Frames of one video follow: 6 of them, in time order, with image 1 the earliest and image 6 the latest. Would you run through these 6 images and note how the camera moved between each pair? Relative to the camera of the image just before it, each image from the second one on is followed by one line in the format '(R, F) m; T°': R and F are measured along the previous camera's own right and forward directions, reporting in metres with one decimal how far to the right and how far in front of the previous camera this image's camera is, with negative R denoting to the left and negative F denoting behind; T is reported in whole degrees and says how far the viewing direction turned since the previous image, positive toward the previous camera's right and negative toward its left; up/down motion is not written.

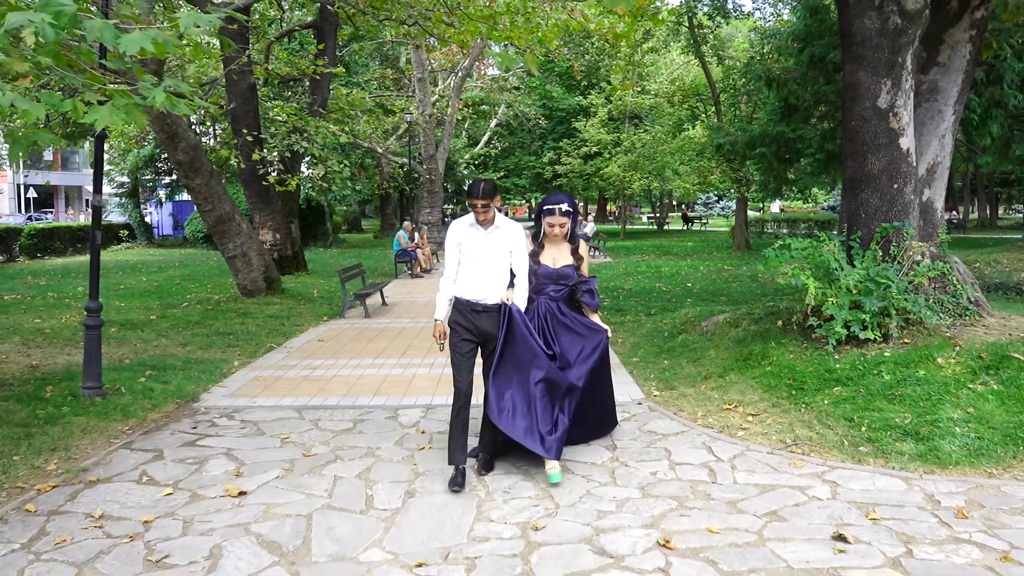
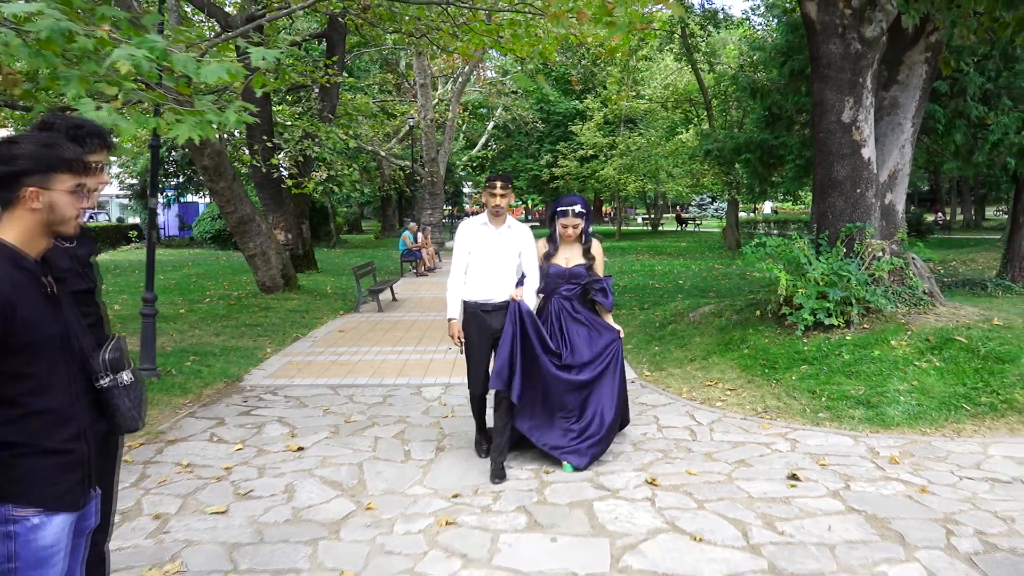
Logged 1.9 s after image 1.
(-0.1, -0.9) m; 0°
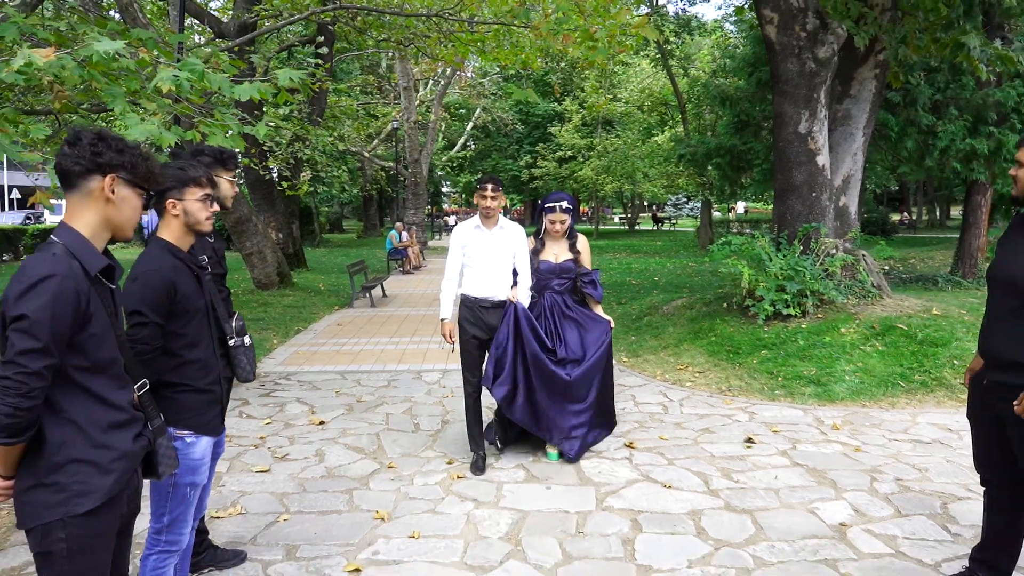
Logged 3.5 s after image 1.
(-0.1, -0.8) m; +2°
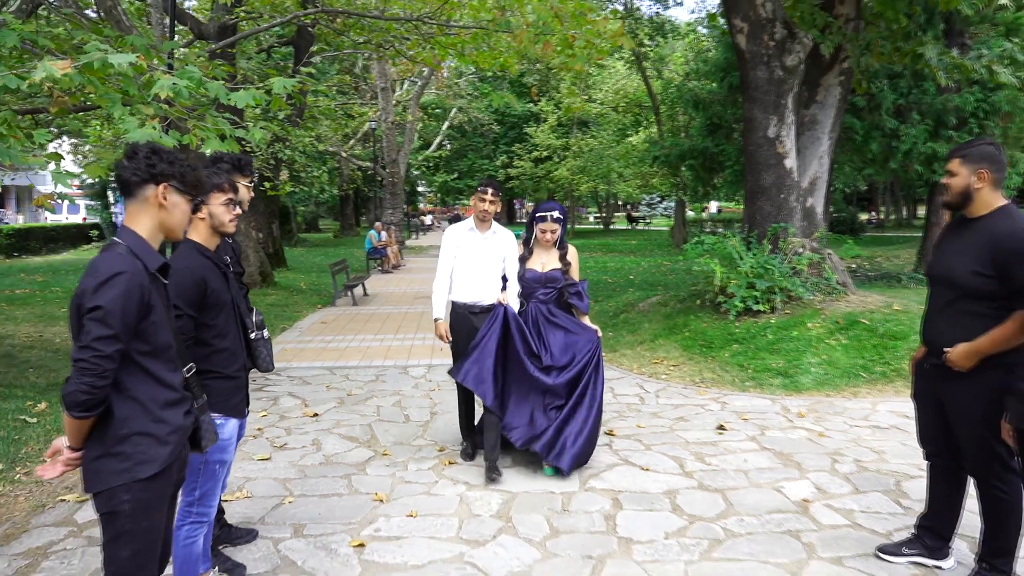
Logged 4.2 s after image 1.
(-0.1, -0.3) m; +2°
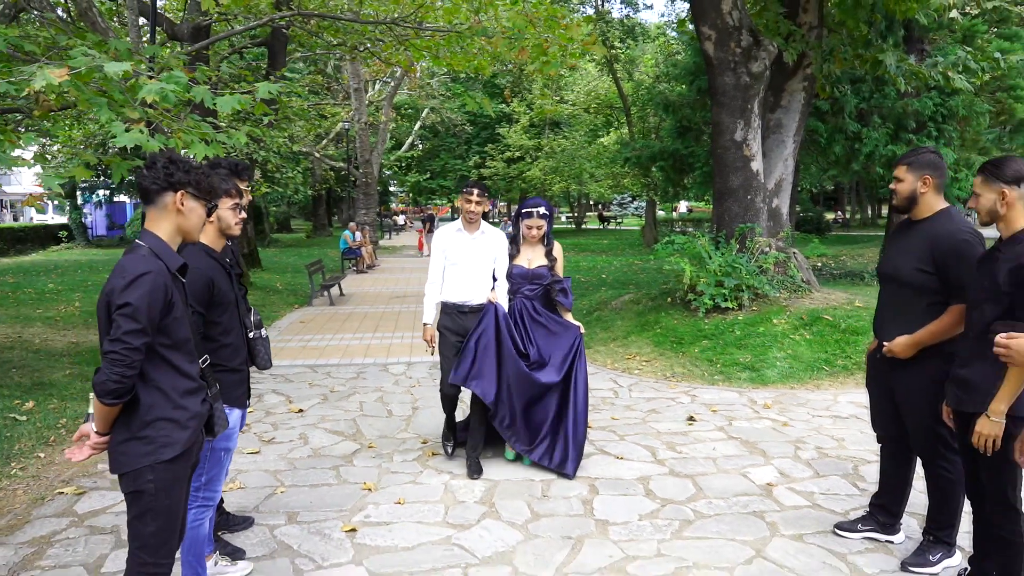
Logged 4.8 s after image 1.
(-0.1, -0.2) m; +2°
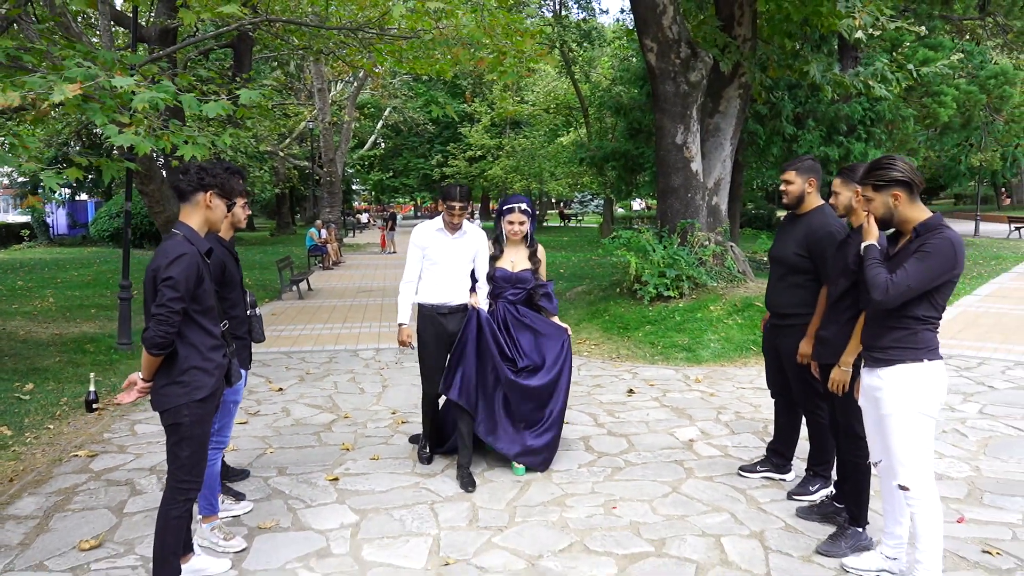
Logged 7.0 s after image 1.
(0.0, -0.7) m; +3°
